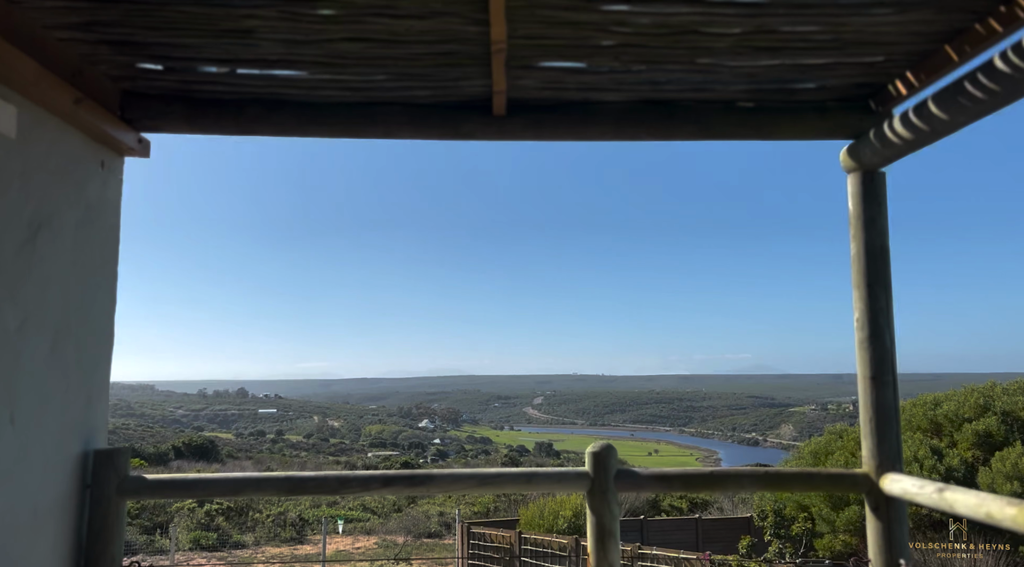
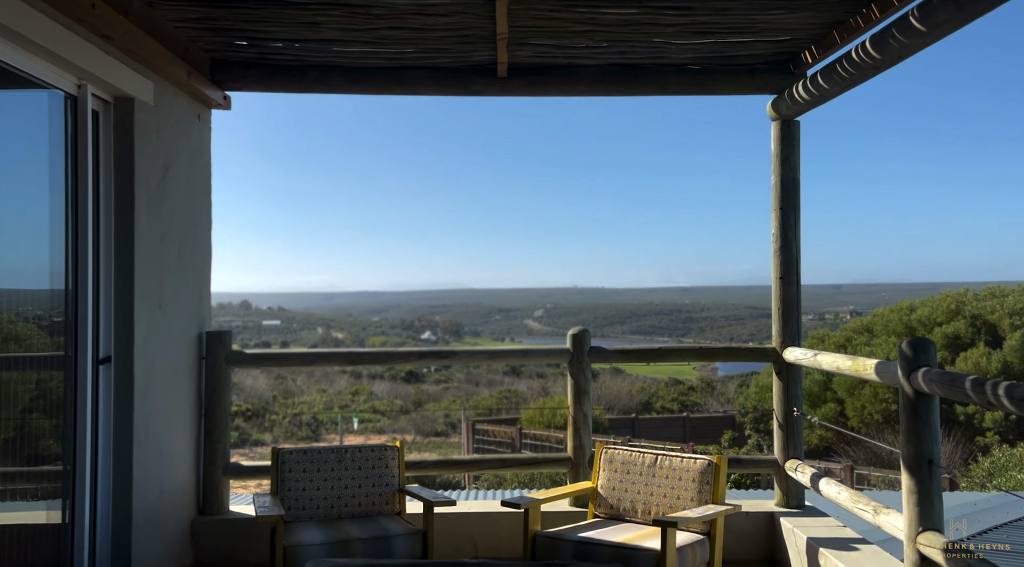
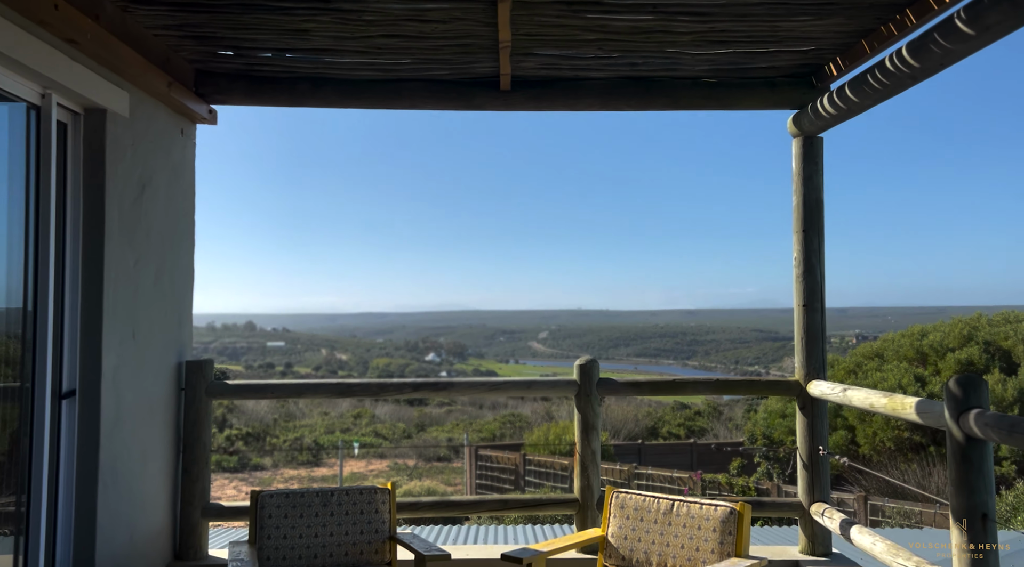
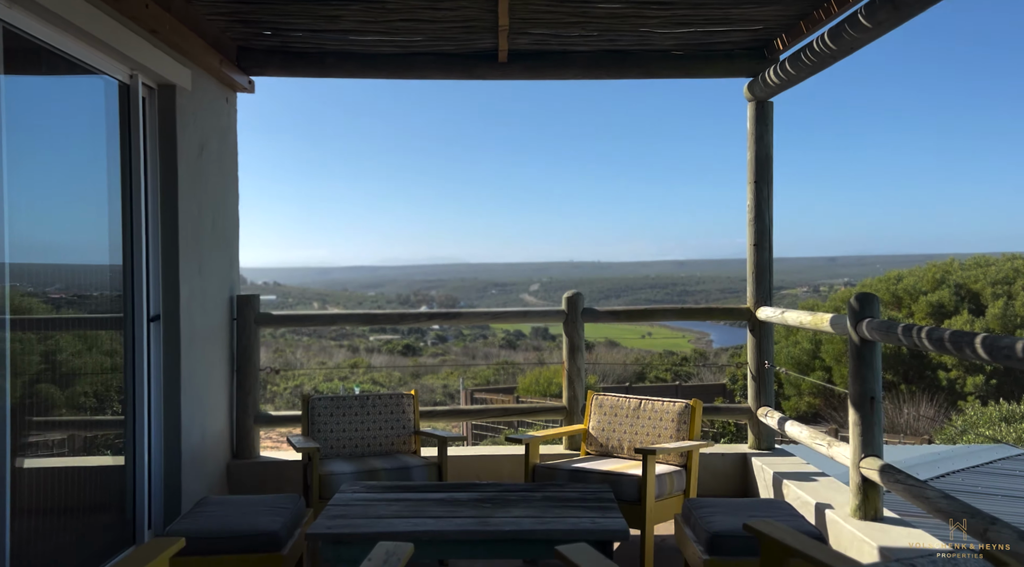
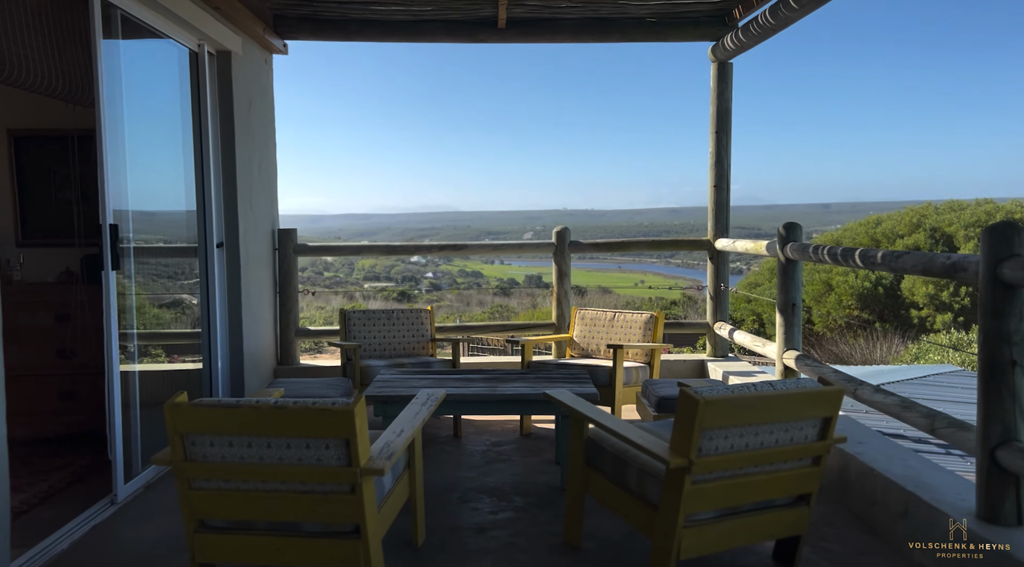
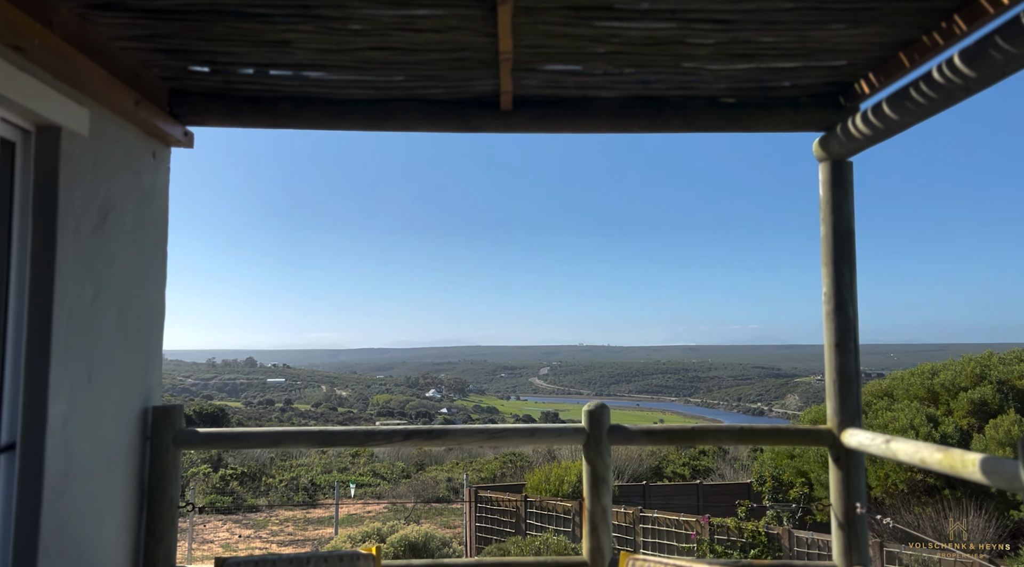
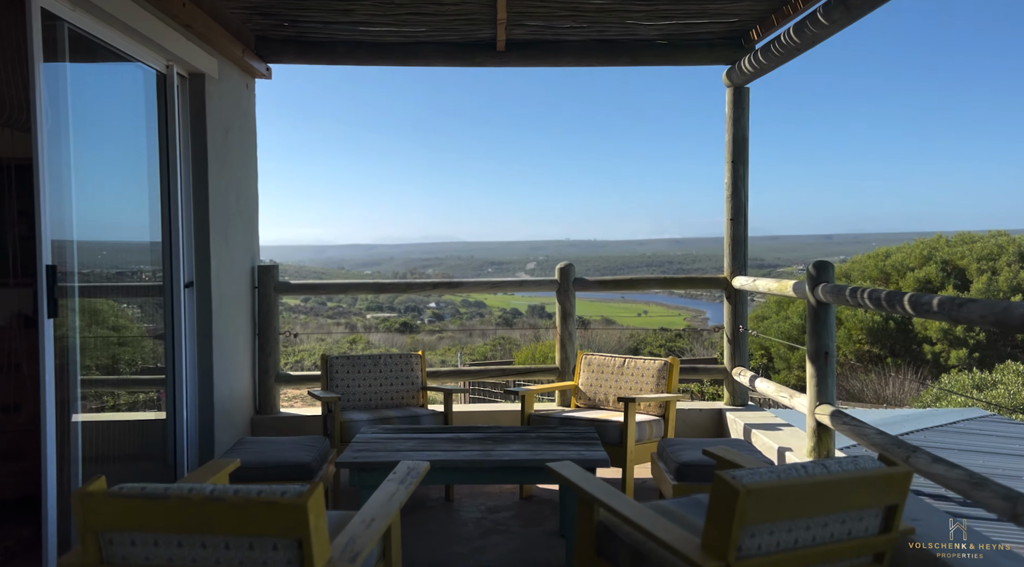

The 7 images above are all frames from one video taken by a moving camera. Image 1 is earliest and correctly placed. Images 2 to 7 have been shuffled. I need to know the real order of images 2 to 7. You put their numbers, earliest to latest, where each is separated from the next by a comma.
6, 3, 2, 4, 7, 5
